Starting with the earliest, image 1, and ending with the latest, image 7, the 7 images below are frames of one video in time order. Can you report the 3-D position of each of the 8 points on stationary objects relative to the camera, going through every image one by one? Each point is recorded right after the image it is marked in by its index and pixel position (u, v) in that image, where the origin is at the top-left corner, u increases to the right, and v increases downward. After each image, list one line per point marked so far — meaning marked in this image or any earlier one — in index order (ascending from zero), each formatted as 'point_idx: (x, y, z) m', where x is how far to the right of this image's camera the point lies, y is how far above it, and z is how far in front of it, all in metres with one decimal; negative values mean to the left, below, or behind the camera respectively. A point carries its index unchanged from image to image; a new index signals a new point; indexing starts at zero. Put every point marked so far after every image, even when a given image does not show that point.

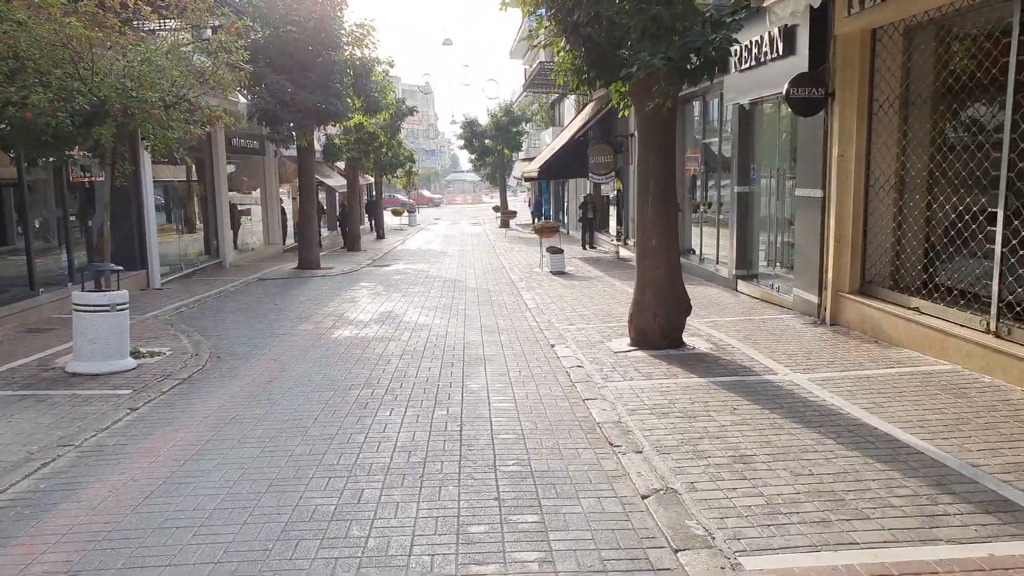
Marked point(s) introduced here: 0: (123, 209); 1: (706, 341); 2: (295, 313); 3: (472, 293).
0: (-7.5, +1.5, +13.9) m
1: (+2.2, -0.6, +8.3) m
2: (-3.4, -0.4, +11.5) m
3: (-0.7, -0.1, +13.5) m
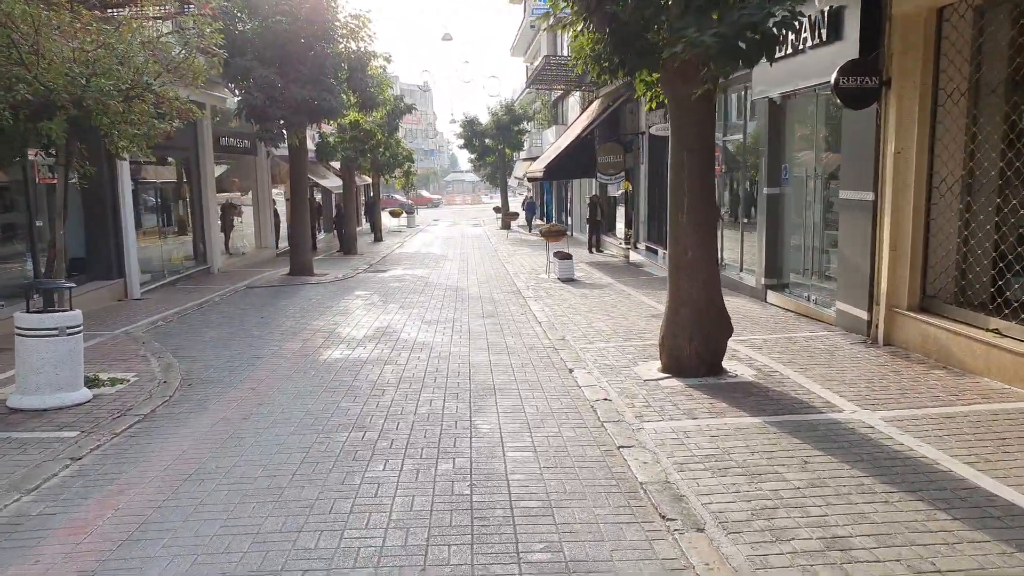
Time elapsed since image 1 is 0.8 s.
0: (-7.3, +1.3, +12.8) m
1: (+2.4, -0.8, +7.3) m
2: (-3.3, -0.6, +10.4) m
3: (-0.6, -0.3, +12.5) m
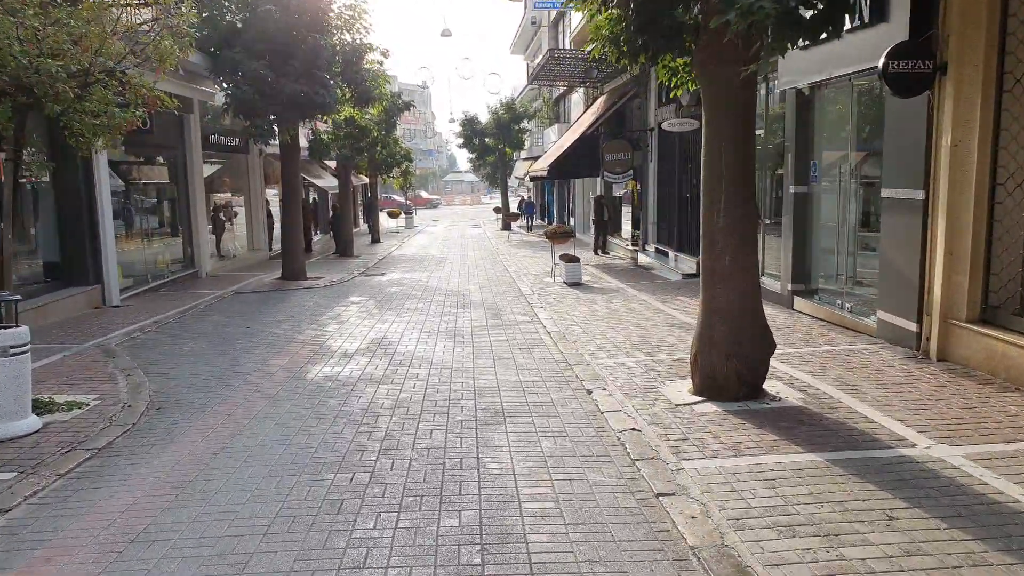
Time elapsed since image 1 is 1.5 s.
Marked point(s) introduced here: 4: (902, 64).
0: (-7.3, +1.2, +11.9) m
1: (+2.5, -0.9, +6.4) m
2: (-3.2, -0.7, +9.6) m
3: (-0.5, -0.4, +11.6) m
4: (+3.7, +2.2, +6.9) m
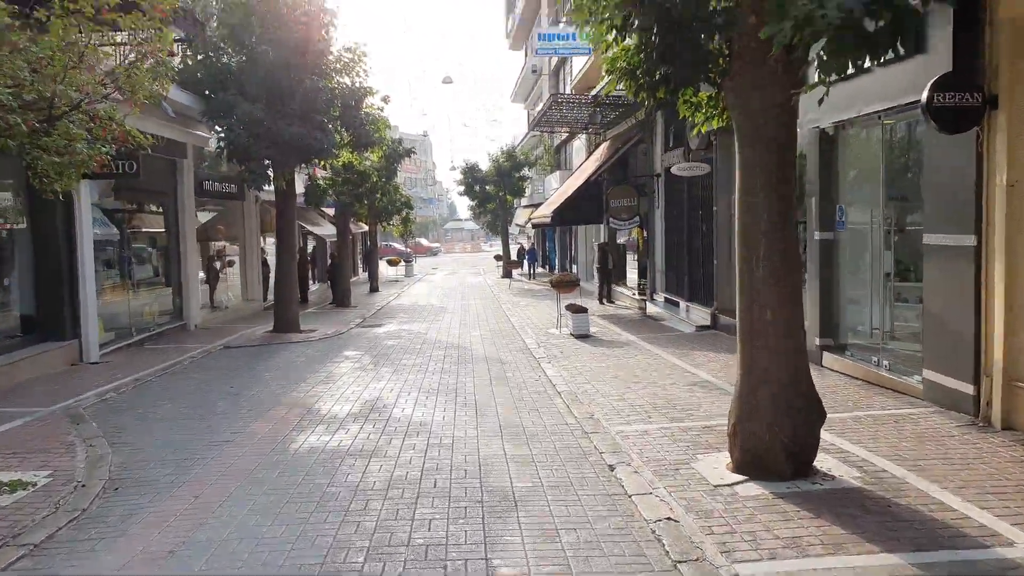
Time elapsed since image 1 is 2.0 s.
0: (-7.2, +0.4, +11.2) m
1: (+2.6, -1.3, +5.6) m
2: (-3.1, -1.4, +8.7) m
3: (-0.4, -1.2, +10.8) m
4: (+3.8, +1.6, +6.3) m
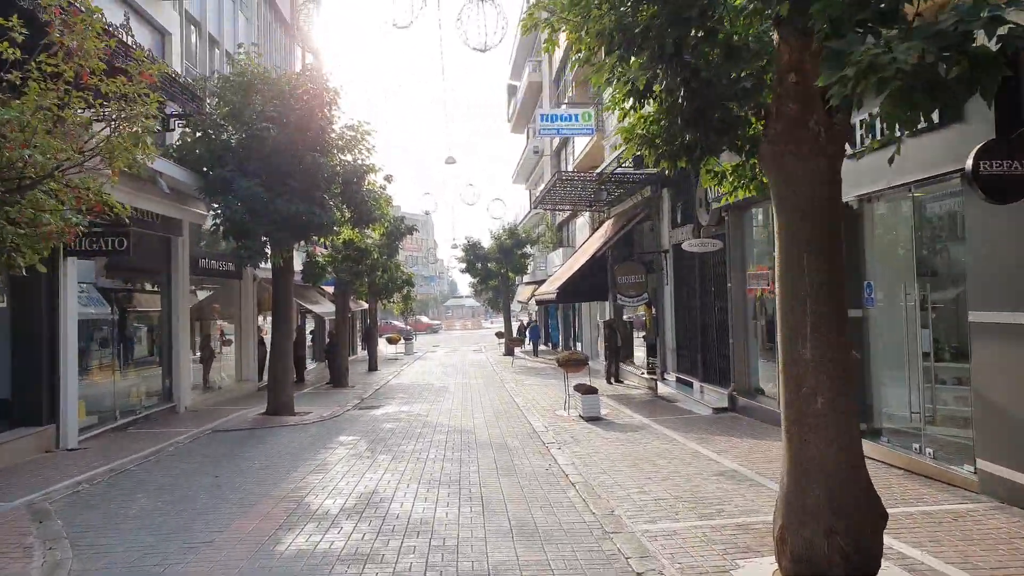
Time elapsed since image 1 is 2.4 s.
0: (-7.1, -0.8, +10.6) m
1: (+2.7, -1.9, +4.9) m
2: (-3.0, -2.3, +8.0) m
3: (-0.3, -2.3, +10.0) m
4: (+3.9, +1.0, +5.9) m
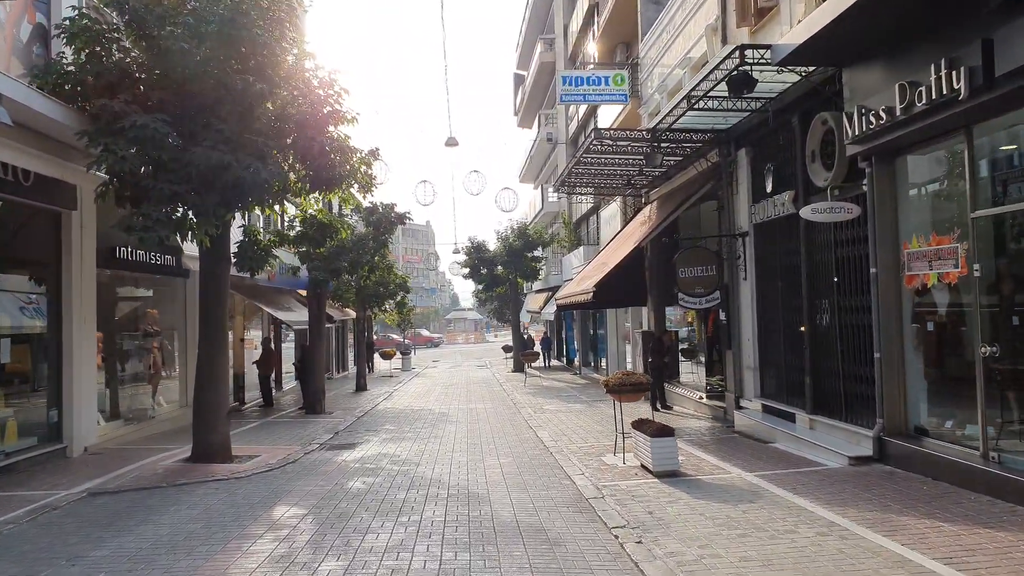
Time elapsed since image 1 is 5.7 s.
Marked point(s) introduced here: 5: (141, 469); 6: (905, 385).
0: (-6.7, -0.6, +6.3) m
1: (+3.0, -1.6, +0.4) m
2: (-2.6, -2.0, +3.6) m
3: (+0.1, -2.1, +5.6) m
4: (+4.3, +1.3, +1.5) m
5: (-5.2, -2.5, +10.0) m
6: (+4.6, -1.1, +8.6) m
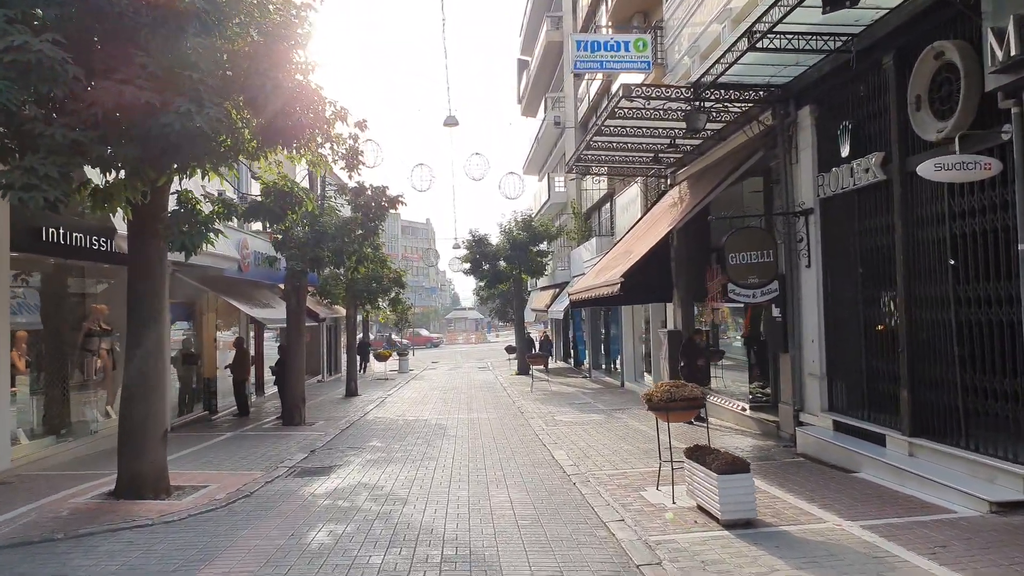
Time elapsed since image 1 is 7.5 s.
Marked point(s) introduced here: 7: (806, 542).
0: (-6.5, -0.5, +4.0) m
1: (+3.2, -1.4, -1.9) m
2: (-2.5, -1.9, +1.2) m
3: (+0.2, -2.0, +3.3) m
4: (+4.4, +1.4, -0.8) m
5: (-5.0, -2.4, +7.7) m
6: (+4.8, -1.0, +6.2) m
7: (+2.4, -2.1, +6.0) m
